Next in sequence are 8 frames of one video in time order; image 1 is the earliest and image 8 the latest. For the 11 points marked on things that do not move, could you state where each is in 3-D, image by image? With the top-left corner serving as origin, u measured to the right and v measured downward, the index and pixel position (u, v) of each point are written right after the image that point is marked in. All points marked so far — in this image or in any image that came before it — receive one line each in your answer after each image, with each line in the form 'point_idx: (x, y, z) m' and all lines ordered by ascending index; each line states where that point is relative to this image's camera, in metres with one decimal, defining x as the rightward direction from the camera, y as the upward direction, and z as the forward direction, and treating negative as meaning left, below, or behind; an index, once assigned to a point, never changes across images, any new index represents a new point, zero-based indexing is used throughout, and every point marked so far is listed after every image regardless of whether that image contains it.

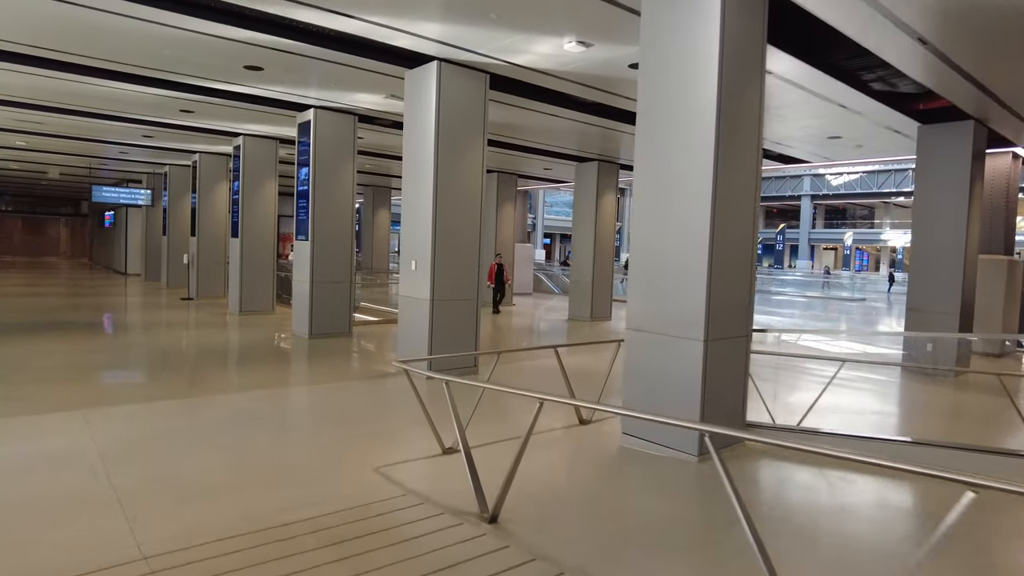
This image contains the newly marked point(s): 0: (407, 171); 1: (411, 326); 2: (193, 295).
0: (-1.3, +1.5, +8.3) m
1: (-1.3, -0.5, +8.2) m
2: (-8.2, -0.2, +16.7) m
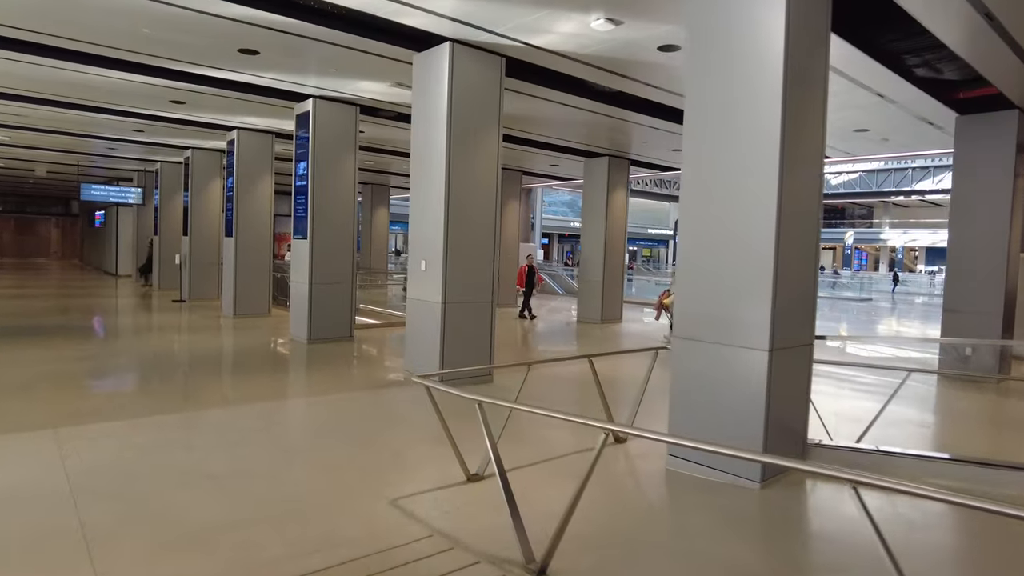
0: (-1.1, +1.5, +7.6) m
1: (-1.1, -0.5, +7.6) m
2: (-8.0, -0.2, +16.1) m
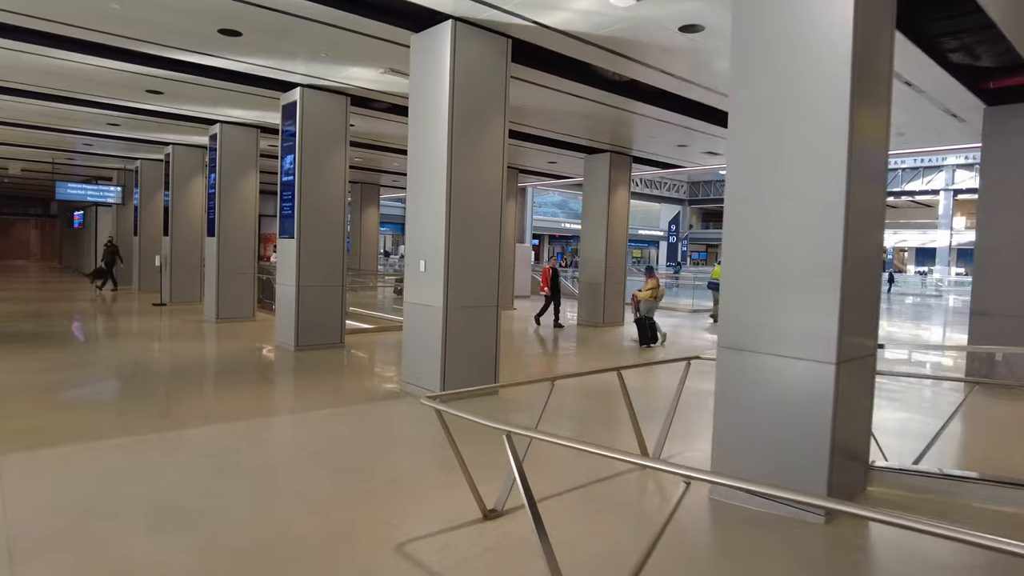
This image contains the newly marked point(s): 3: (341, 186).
0: (-1.0, +1.4, +7.0) m
1: (-1.0, -0.5, +6.9) m
2: (-8.1, -0.3, +15.3) m
3: (-2.5, +1.5, +9.7) m
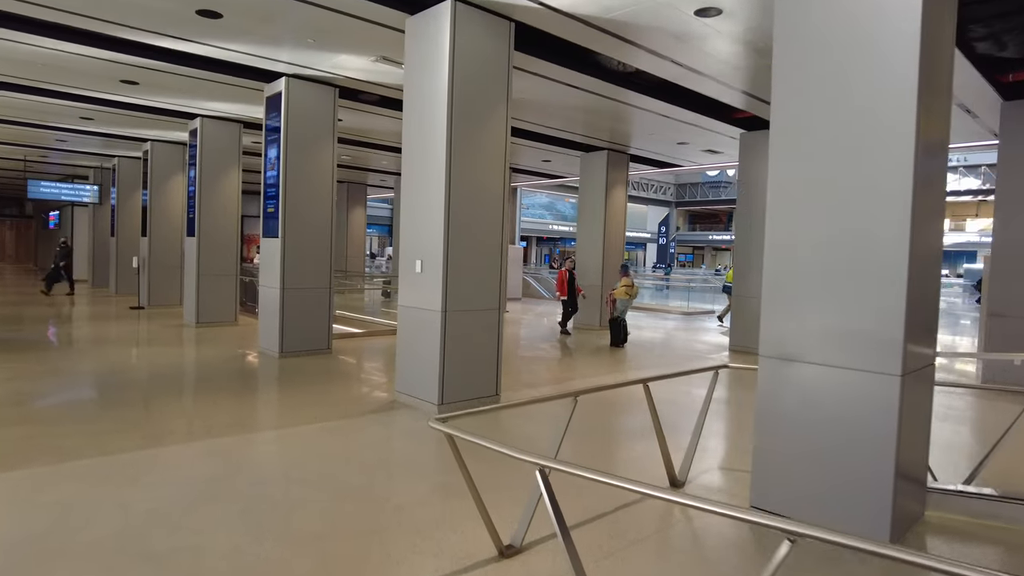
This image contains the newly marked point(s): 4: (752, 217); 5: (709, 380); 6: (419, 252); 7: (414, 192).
0: (-1.0, +1.4, +6.5) m
1: (-1.0, -0.5, +6.4) m
2: (-8.2, -0.4, +14.6) m
3: (-2.6, +1.5, +9.2) m
4: (+4.1, +1.2, +11.2) m
5: (+2.9, -1.3, +9.5) m
6: (-0.9, +0.4, +6.4) m
7: (-1.0, +1.0, +6.5) m
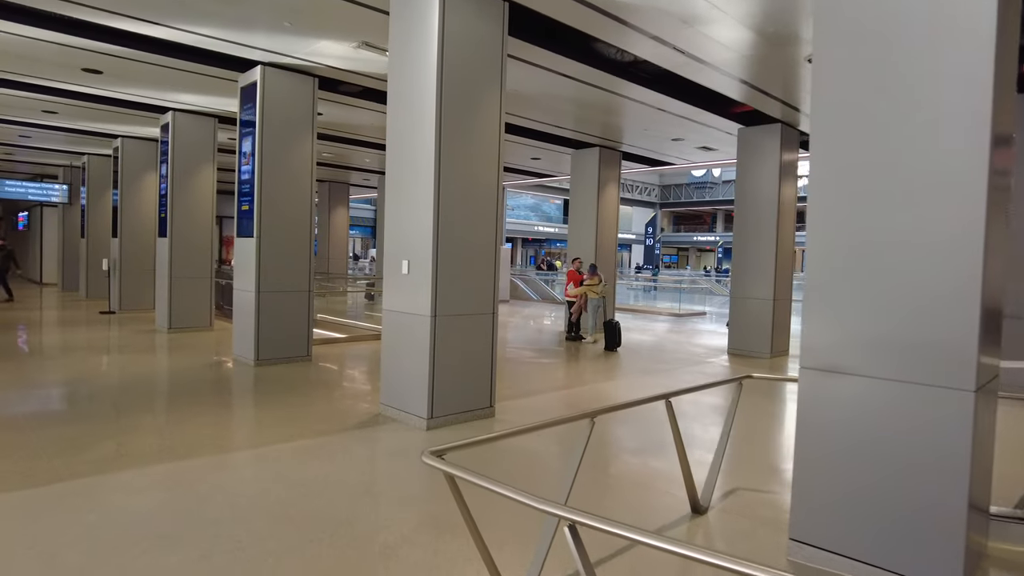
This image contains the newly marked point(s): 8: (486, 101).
0: (-1.1, +1.4, +6.0) m
1: (-1.0, -0.6, +5.9) m
2: (-8.5, -0.4, +13.9) m
3: (-2.7, +1.4, +8.6) m
4: (+4.0, +1.2, +10.8) m
5: (+2.8, -1.4, +9.1) m
6: (-1.0, +0.3, +5.9) m
7: (-1.0, +0.9, +6.0) m
8: (-0.2, +1.7, +6.0) m
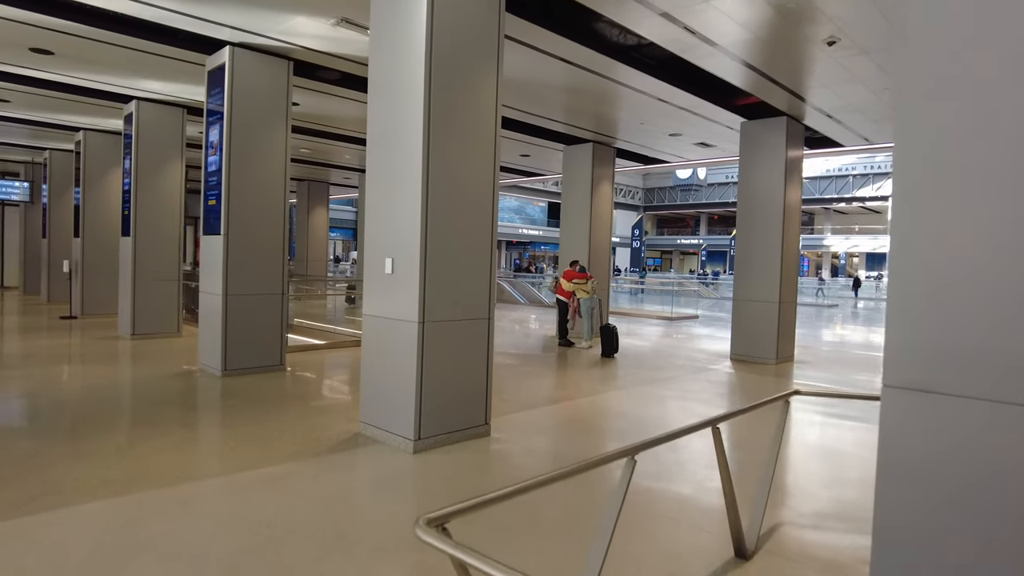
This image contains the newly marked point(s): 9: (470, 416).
0: (-1.1, +1.4, +5.3) m
1: (-1.0, -0.6, +5.2) m
2: (-8.7, -0.5, +13.0) m
3: (-2.8, +1.4, +7.9) m
4: (+3.8, +1.2, +10.2) m
5: (+2.7, -1.4, +8.5) m
6: (-1.0, +0.3, +5.2) m
7: (-1.0, +0.9, +5.3) m
8: (-0.3, +1.7, +5.3) m
9: (-0.3, -1.0, +5.3) m
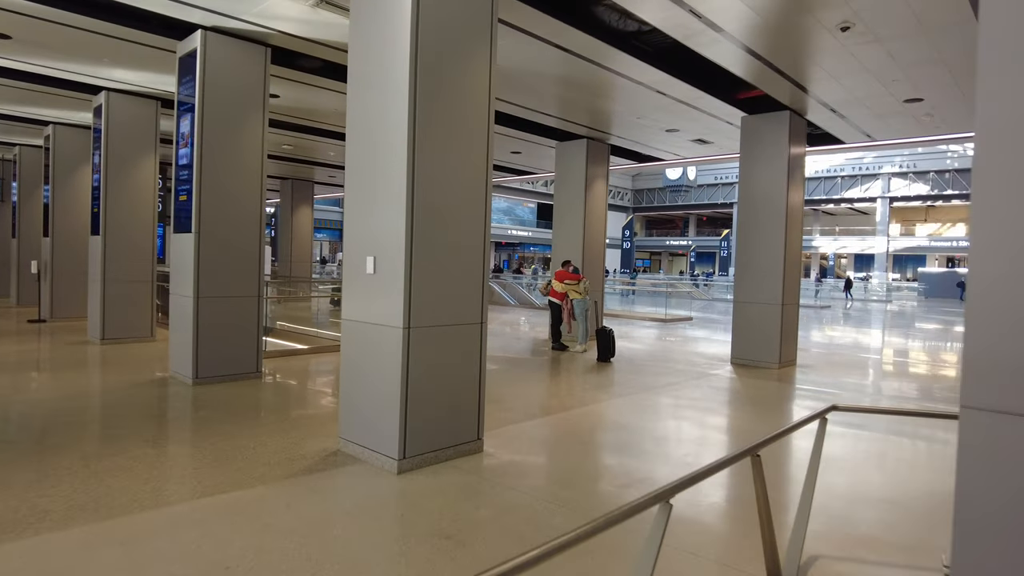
0: (-1.1, +1.4, +4.8) m
1: (-1.1, -0.6, +4.7) m
2: (-8.9, -0.5, +12.4) m
3: (-2.9, +1.4, +7.4) m
4: (+3.7, +1.2, +9.8) m
5: (+2.6, -1.4, +8.1) m
6: (-1.0, +0.3, +4.7) m
7: (-1.1, +0.9, +4.8) m
8: (-0.3, +1.7, +4.8) m
9: (-0.4, -1.1, +4.8) m
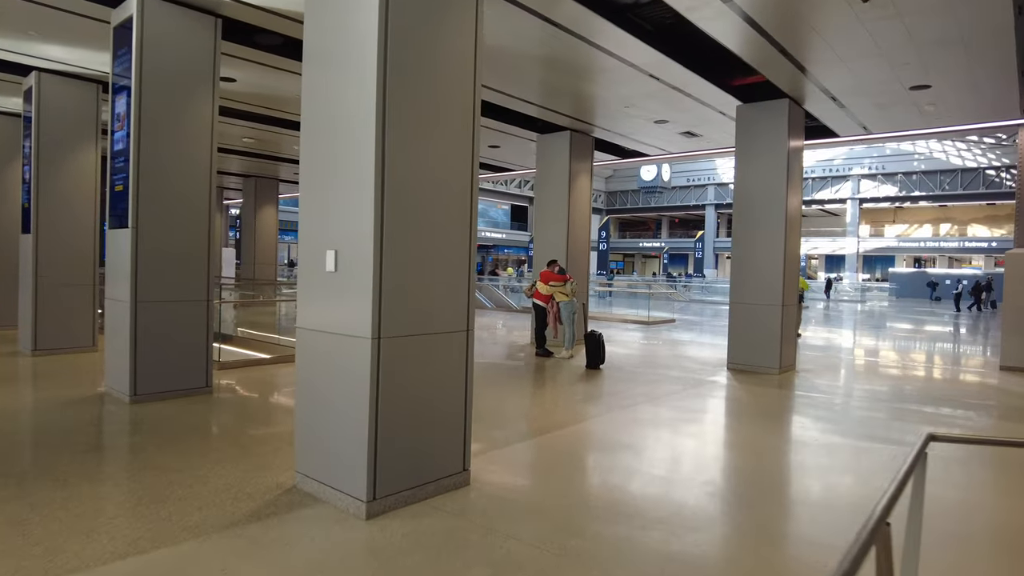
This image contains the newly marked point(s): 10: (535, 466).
0: (-1.2, +1.3, +4.0) m
1: (-1.1, -0.6, +3.9) m
2: (-9.3, -0.6, +11.3) m
3: (-3.1, +1.4, +6.5) m
4: (+3.4, +1.2, +9.2) m
5: (+2.4, -1.4, +7.4) m
6: (-1.1, +0.3, +3.9) m
7: (-1.2, +0.9, +4.0) m
8: (-0.4, +1.7, +4.1) m
9: (-0.4, -1.1, +4.0) m
10: (+0.2, -1.4, +5.0) m
